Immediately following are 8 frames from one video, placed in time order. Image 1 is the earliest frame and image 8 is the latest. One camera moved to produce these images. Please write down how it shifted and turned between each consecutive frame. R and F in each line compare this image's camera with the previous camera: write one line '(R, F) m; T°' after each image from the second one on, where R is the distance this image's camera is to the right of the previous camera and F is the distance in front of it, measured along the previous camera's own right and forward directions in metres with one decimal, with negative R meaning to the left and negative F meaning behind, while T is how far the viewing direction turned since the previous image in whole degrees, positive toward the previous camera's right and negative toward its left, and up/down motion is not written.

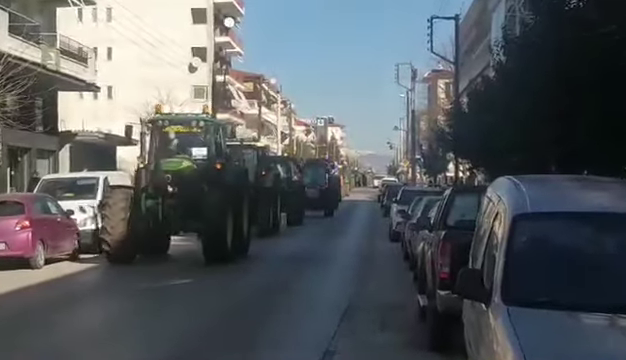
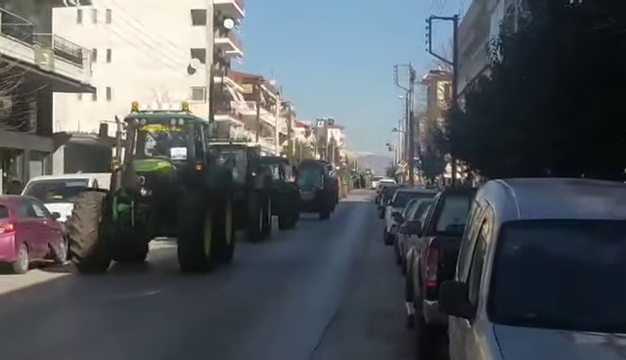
(+0.2, +0.6) m; 0°
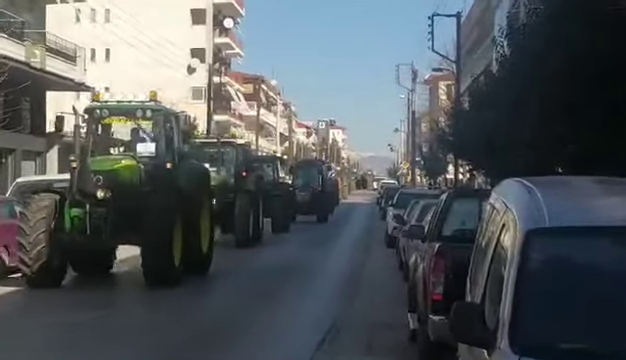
(+0.1, +1.2) m; 0°
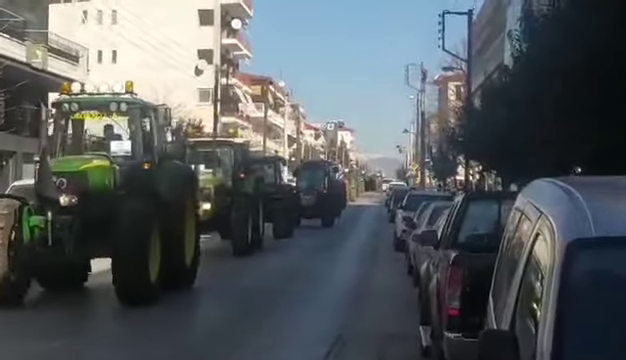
(+0.1, +1.1) m; 0°
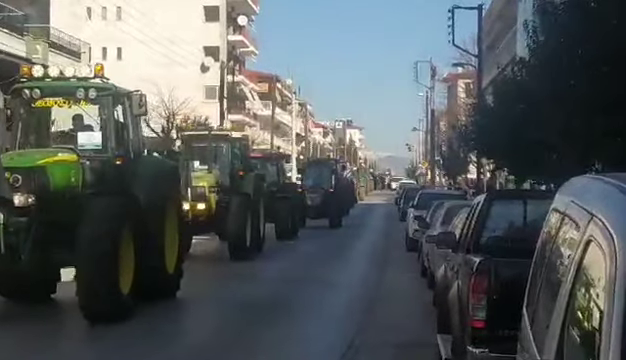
(0.0, +1.1) m; 0°
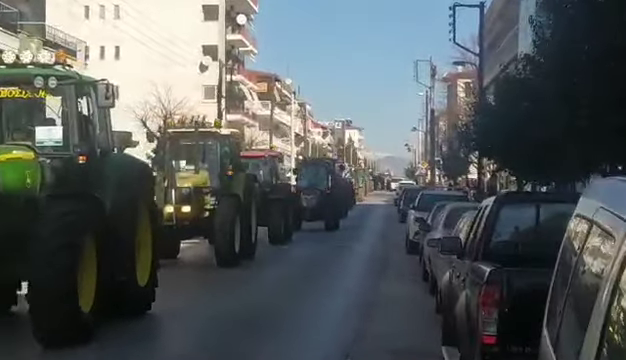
(0.0, +0.7) m; 0°
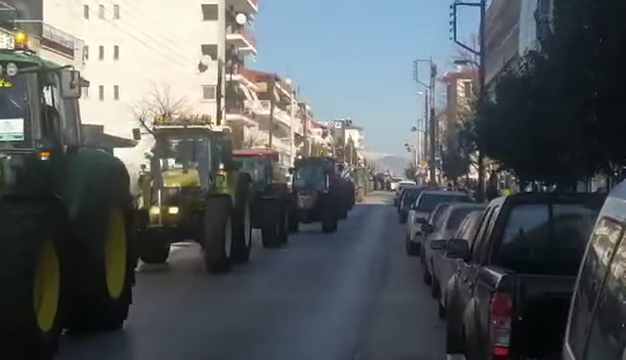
(0.0, +0.5) m; 0°
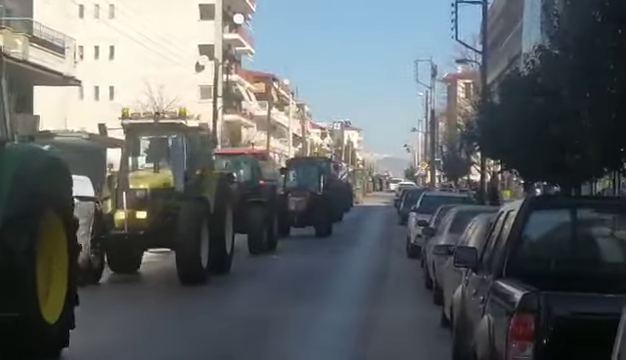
(+0.1, +1.1) m; 0°
